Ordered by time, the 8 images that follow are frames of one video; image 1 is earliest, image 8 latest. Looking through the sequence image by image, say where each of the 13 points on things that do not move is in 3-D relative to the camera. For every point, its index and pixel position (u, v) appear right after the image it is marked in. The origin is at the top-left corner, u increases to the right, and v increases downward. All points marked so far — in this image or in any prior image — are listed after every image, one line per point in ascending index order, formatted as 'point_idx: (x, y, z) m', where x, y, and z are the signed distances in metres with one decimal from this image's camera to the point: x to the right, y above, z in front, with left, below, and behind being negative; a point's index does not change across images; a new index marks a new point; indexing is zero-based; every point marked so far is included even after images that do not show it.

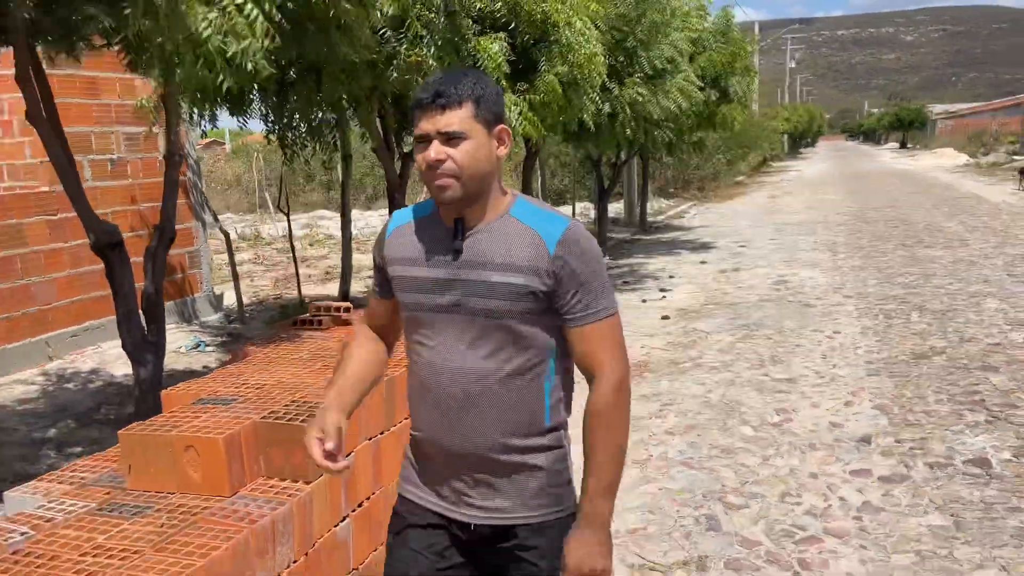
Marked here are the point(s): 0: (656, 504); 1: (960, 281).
0: (+0.8, -1.1, +4.3) m
1: (+5.4, +0.1, +10.1) m
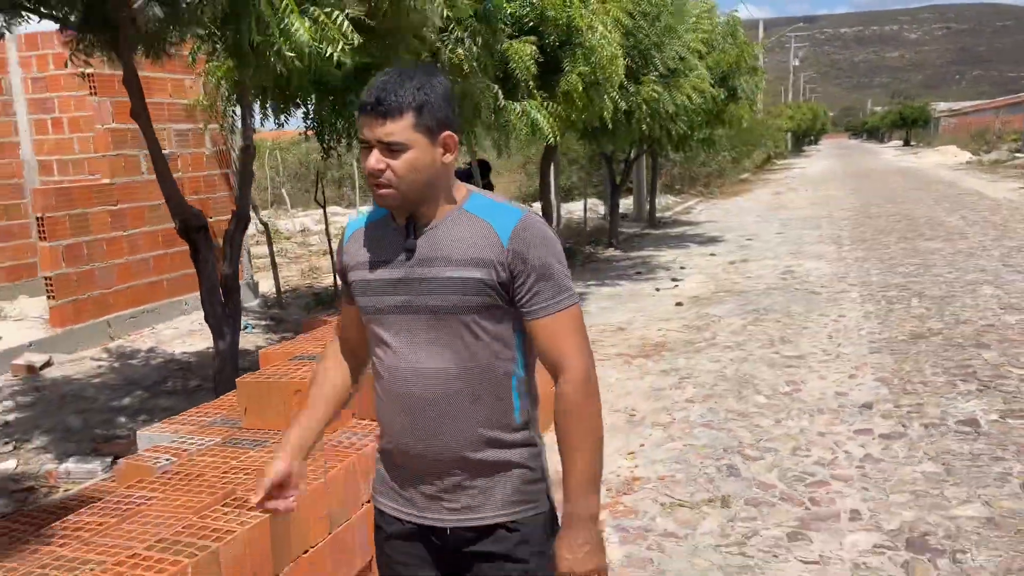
0: (+1.0, -1.0, +4.9) m
1: (+5.7, +0.2, +10.6) m
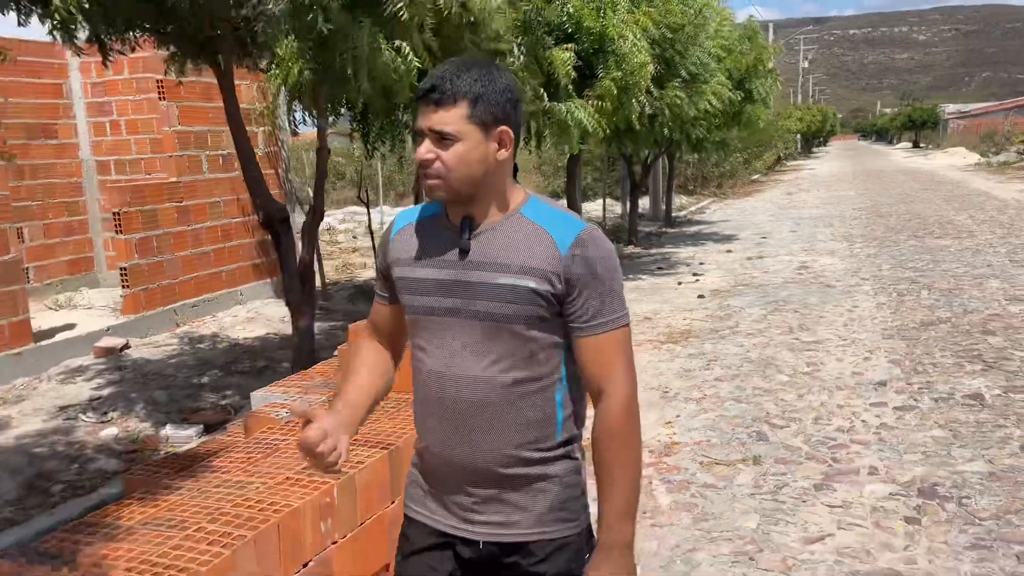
0: (+1.3, -0.9, +5.5) m
1: (+6.1, +0.3, +11.1) m
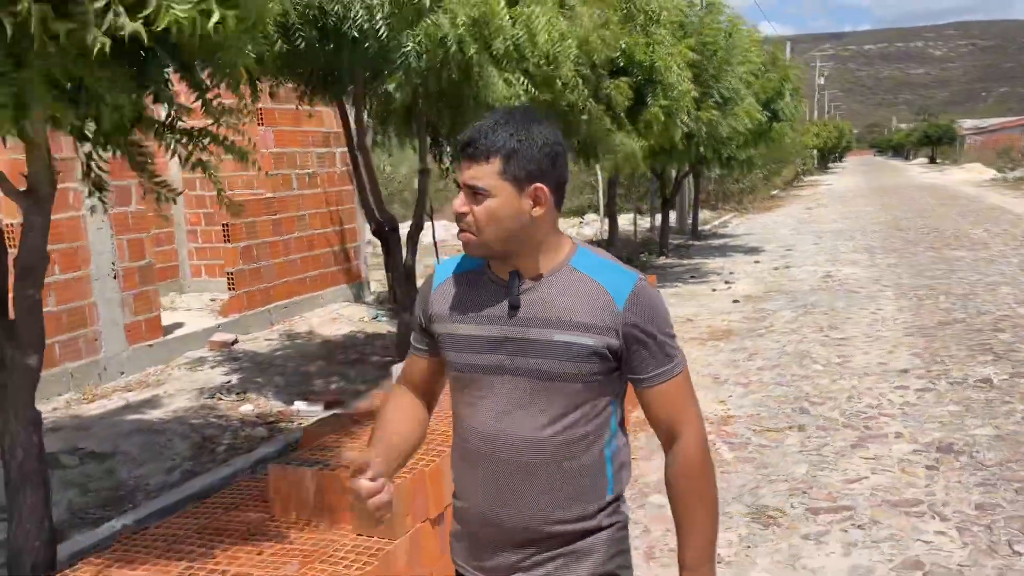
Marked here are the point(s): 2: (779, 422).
0: (+1.9, -0.9, +6.4) m
1: (+6.7, +0.2, +12.0) m
2: (+1.9, -0.9, +5.9) m
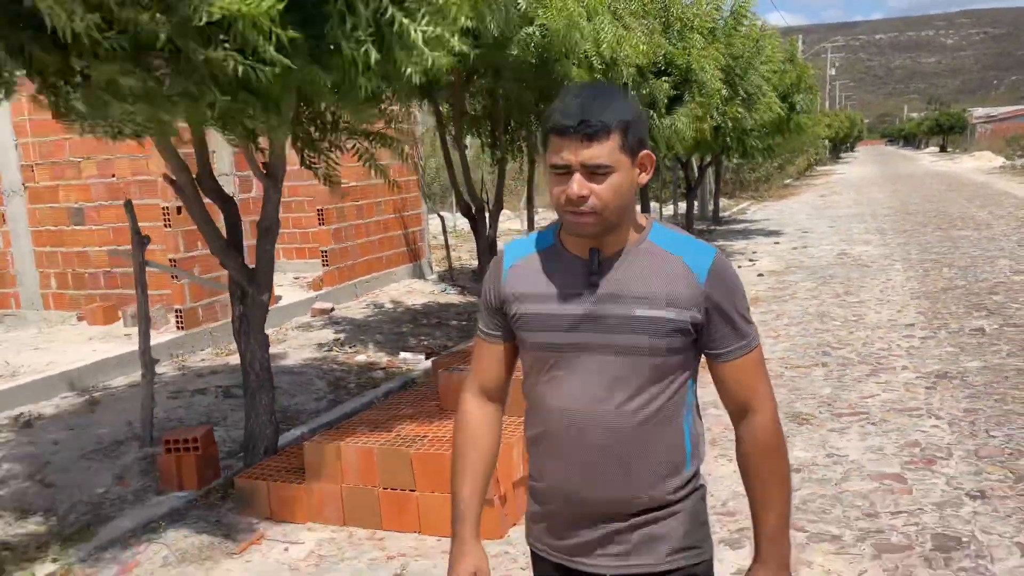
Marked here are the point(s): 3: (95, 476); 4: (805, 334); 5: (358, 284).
0: (+2.6, -0.6, +7.7) m
1: (+7.5, +0.6, +13.3) m
2: (+2.5, -0.6, +7.2) m
3: (-2.5, -1.1, +5.0) m
4: (+2.9, -0.5, +8.3) m
5: (-2.0, +0.1, +10.8) m
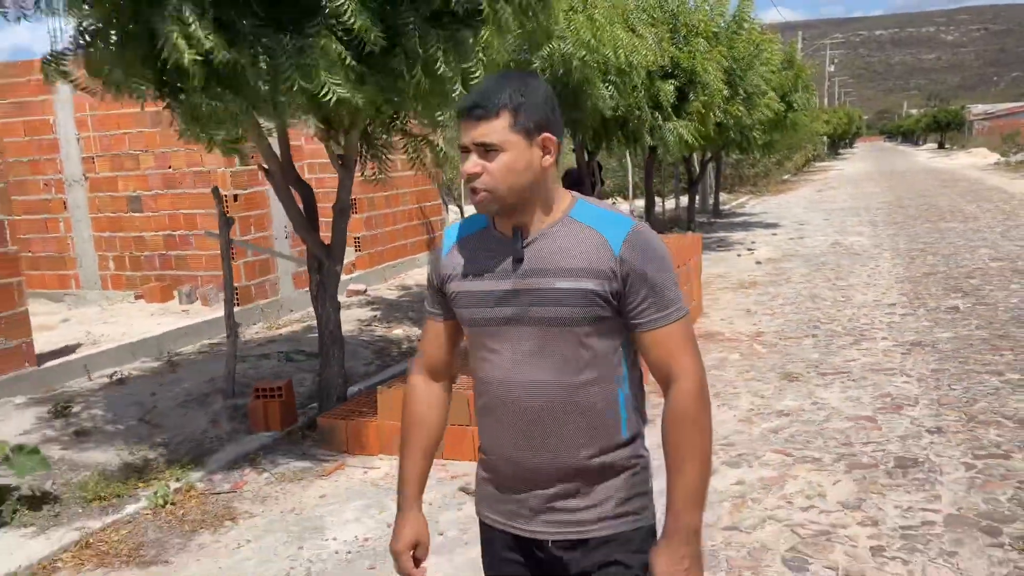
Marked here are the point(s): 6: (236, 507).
0: (+2.8, -0.4, +8.6) m
1: (+7.7, +0.8, +14.2) m
2: (+2.8, -0.4, +8.1) m
3: (-2.3, -0.9, +5.9) m
4: (+3.1, -0.3, +9.2) m
5: (-1.7, +0.3, +11.7) m
6: (-1.5, -1.2, +4.7) m
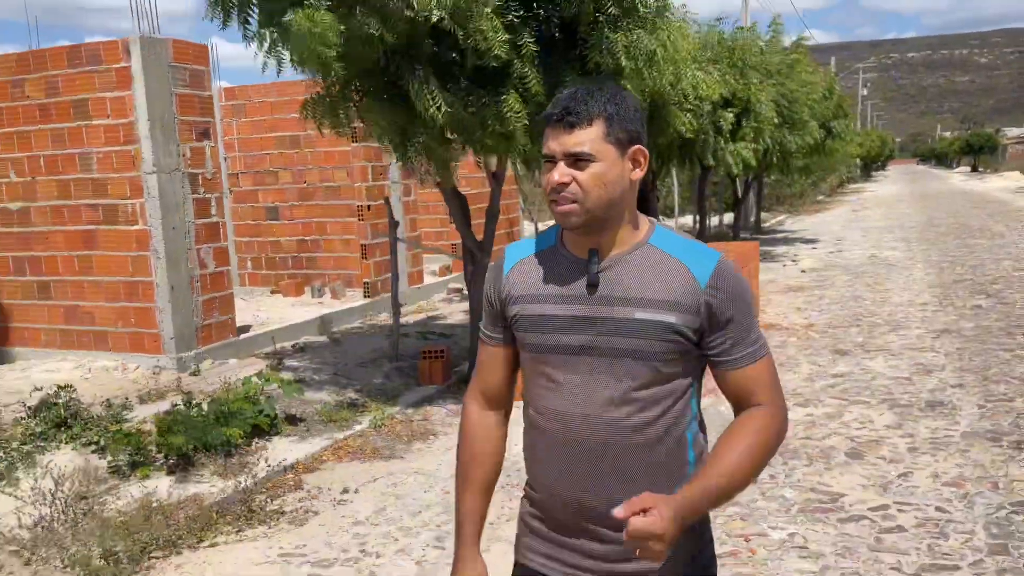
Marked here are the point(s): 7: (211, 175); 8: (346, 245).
0: (+3.9, -0.4, +10.2) m
1: (+9.0, +0.6, +15.6) m
2: (+3.8, -0.4, +9.7) m
3: (-1.3, -0.8, +7.7) m
4: (+4.2, -0.3, +10.7) m
5: (-0.6, +0.3, +13.4) m
6: (-0.6, -1.1, +6.4) m
7: (-2.9, +1.1, +8.1) m
8: (-2.3, +0.6, +11.5) m
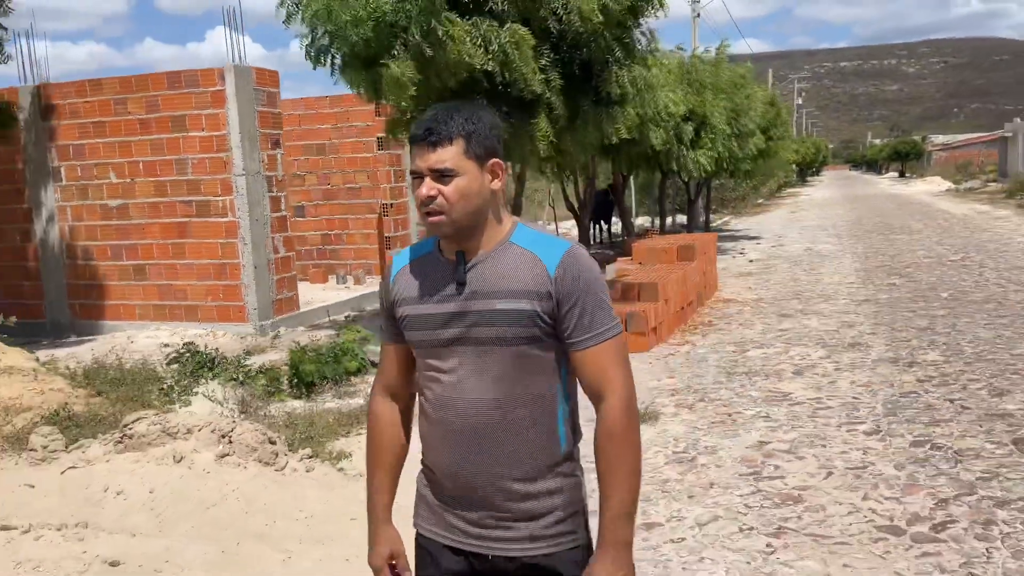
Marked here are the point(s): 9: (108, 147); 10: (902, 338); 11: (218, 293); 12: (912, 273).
0: (+3.9, -0.1, +12.4) m
1: (+8.6, +0.9, +18.2) m
2: (+3.9, -0.1, +11.9) m
3: (-1.1, -0.6, +9.6) m
4: (+4.2, 0.0, +13.0) m
5: (-0.7, +0.5, +15.3) m
6: (-0.3, -0.8, +8.3) m
7: (-2.7, +1.3, +9.9) m
8: (-2.3, +0.8, +13.4) m
9: (-4.7, +1.7, +9.8) m
10: (+4.0, -0.5, +8.6) m
11: (-3.4, -0.1, +9.6) m
12: (+6.4, +0.2, +13.5) m
